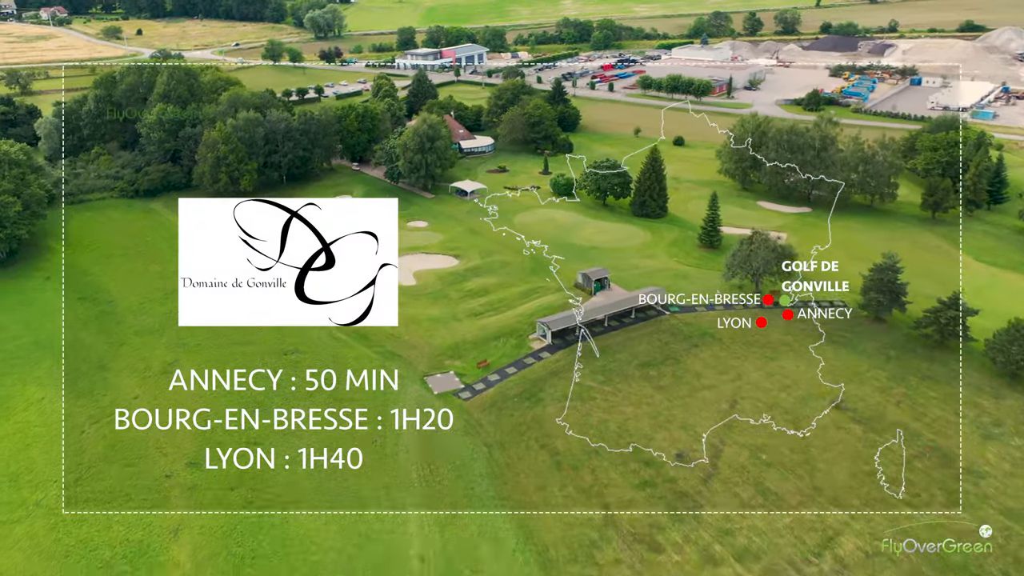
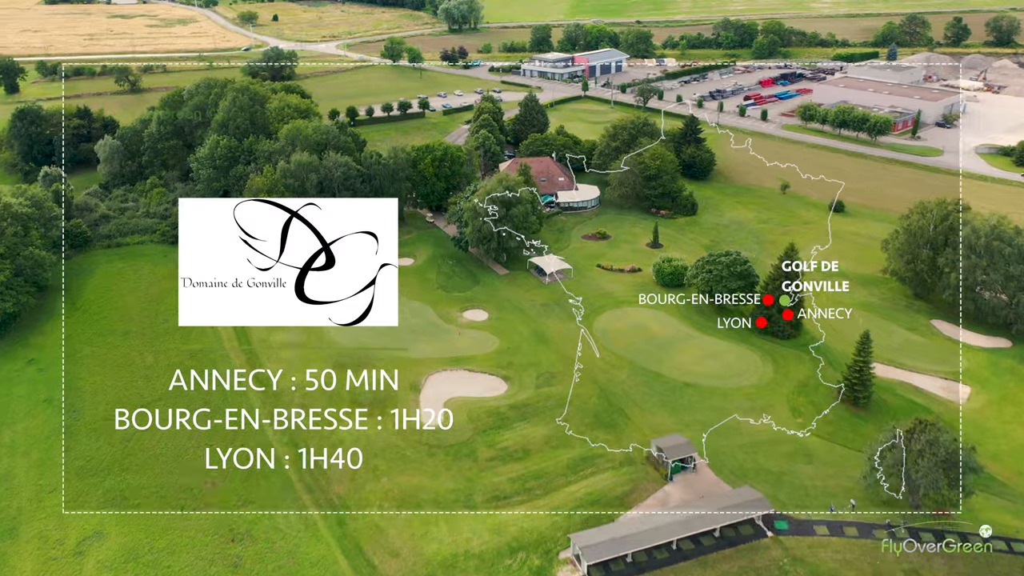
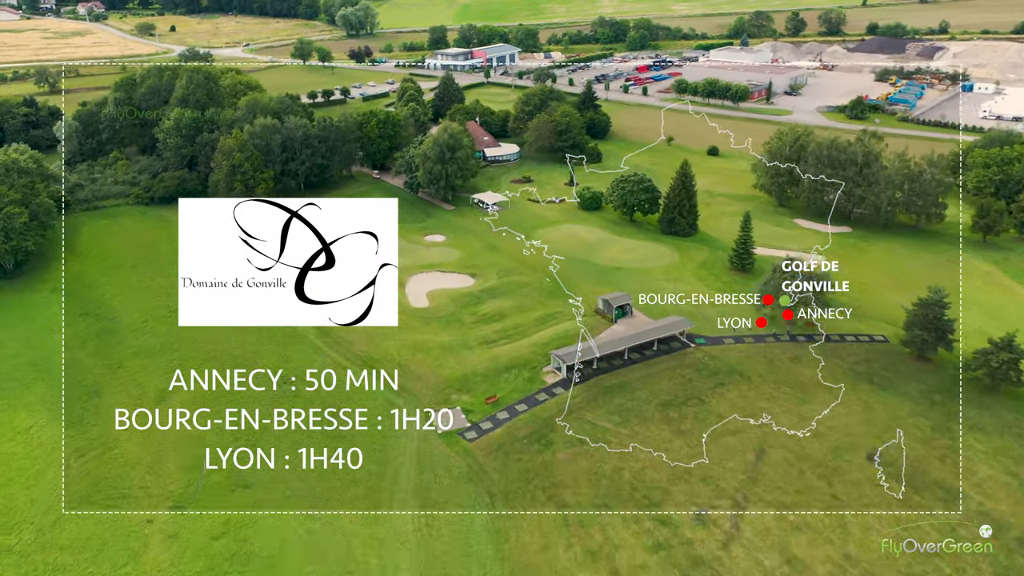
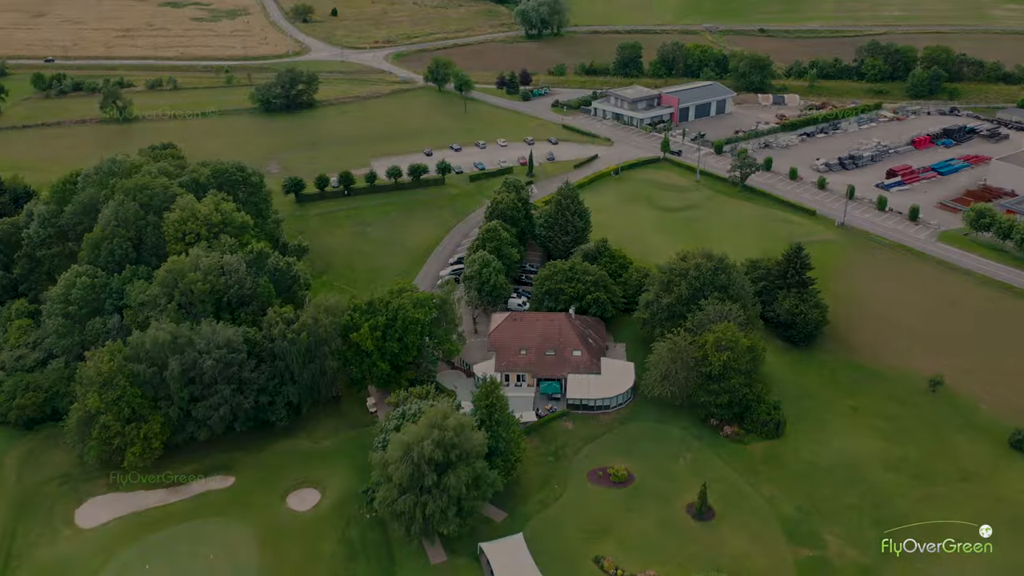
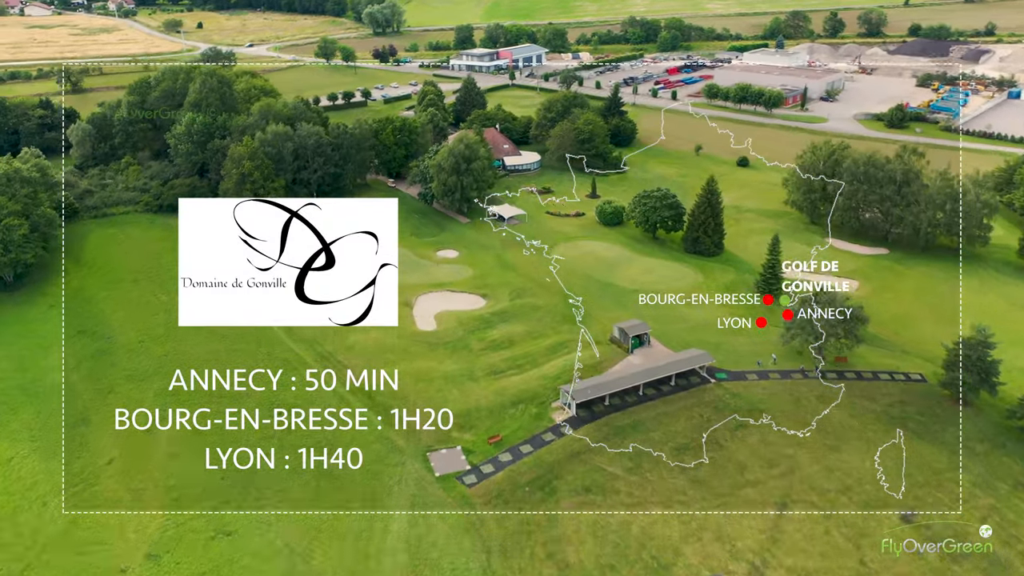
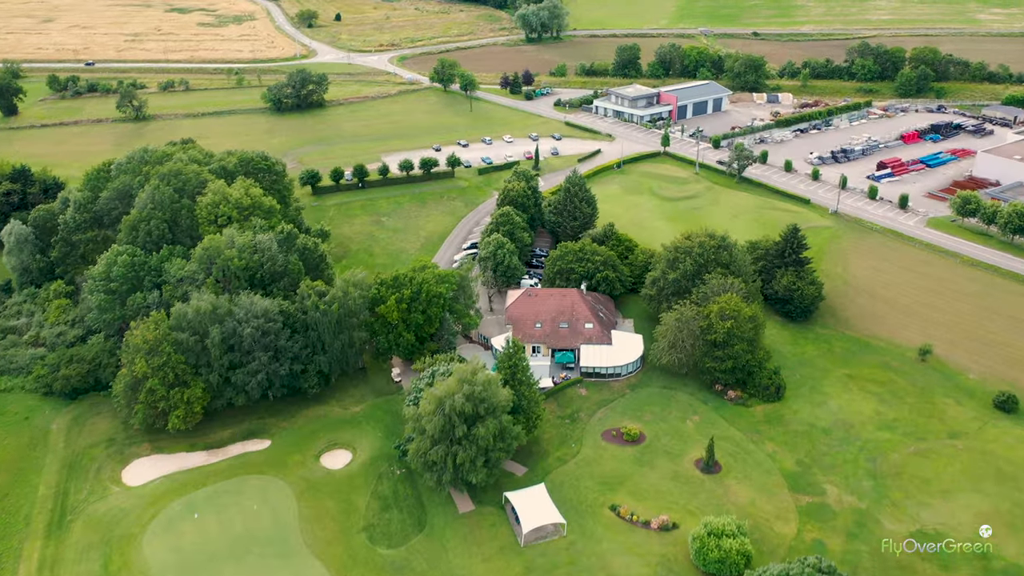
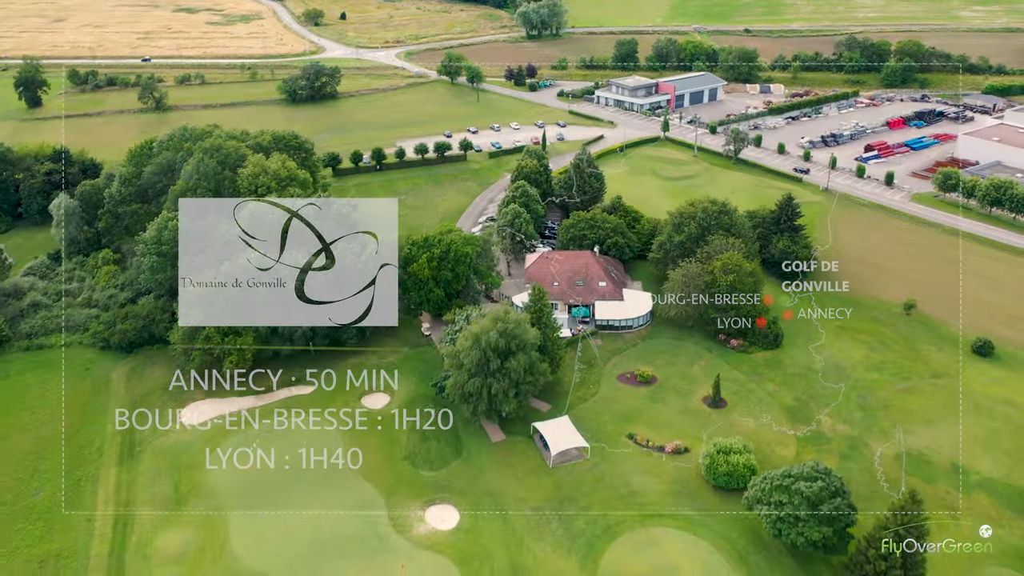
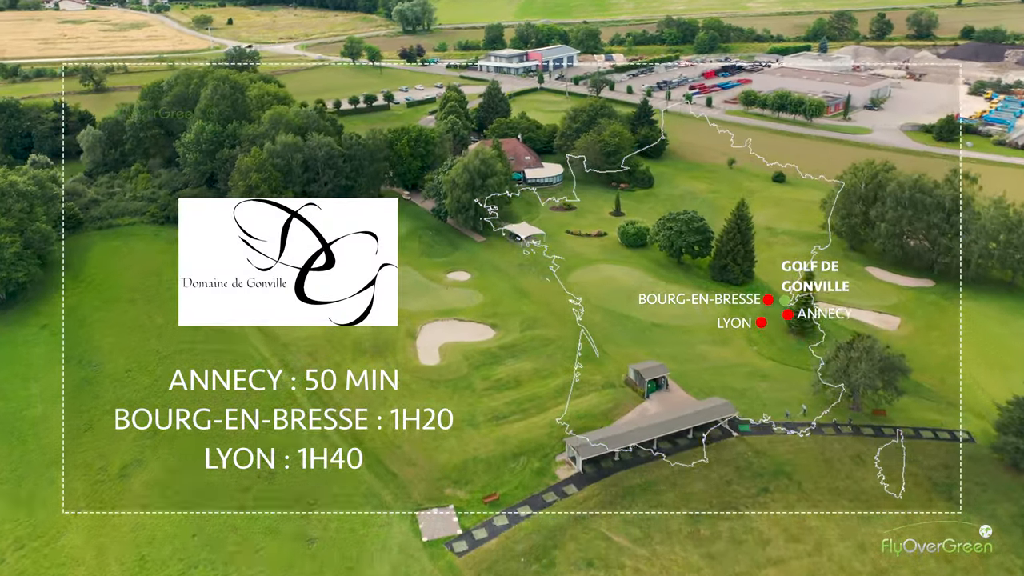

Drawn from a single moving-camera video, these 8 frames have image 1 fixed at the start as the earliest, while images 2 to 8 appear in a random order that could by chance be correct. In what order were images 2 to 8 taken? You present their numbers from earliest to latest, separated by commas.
3, 5, 8, 2, 7, 6, 4
